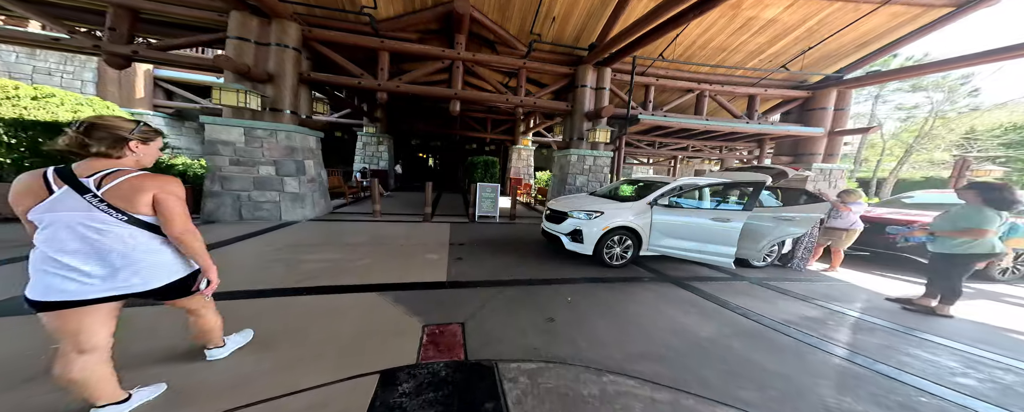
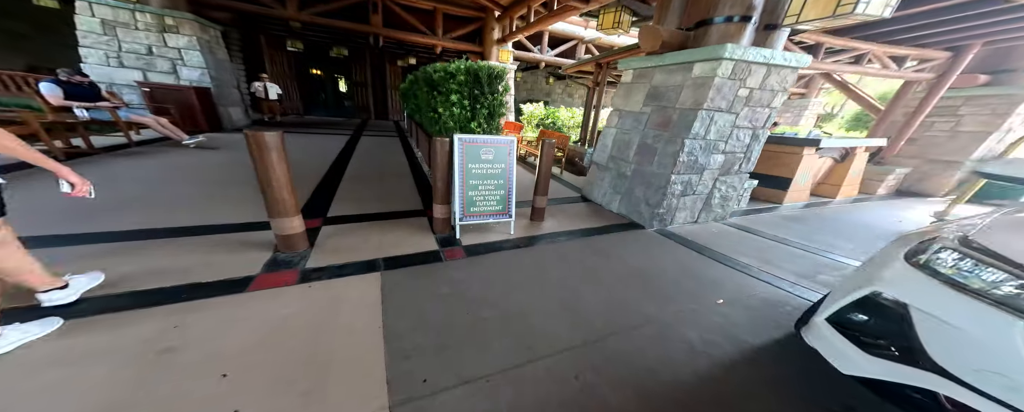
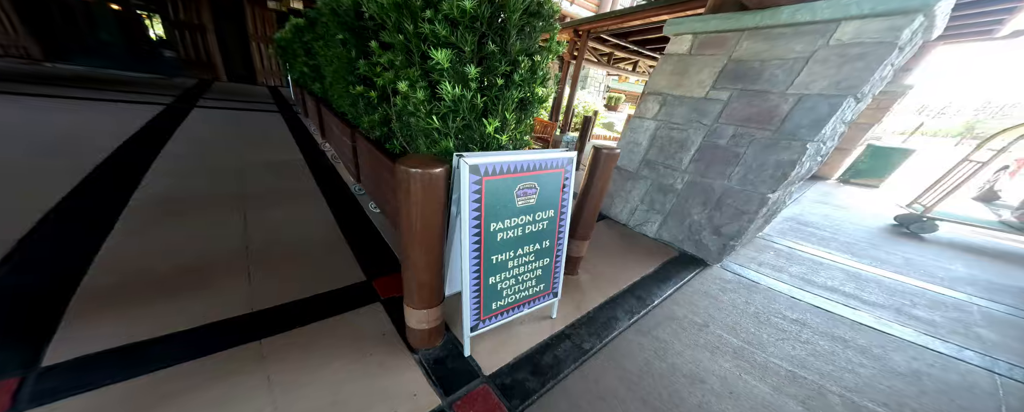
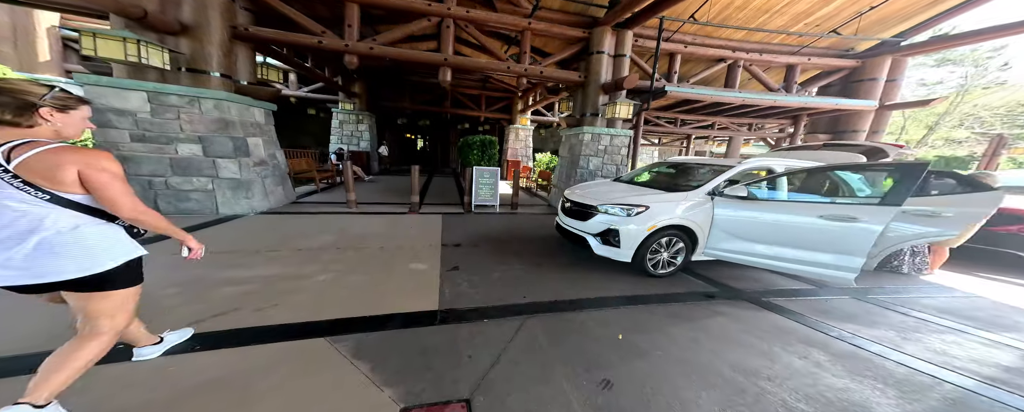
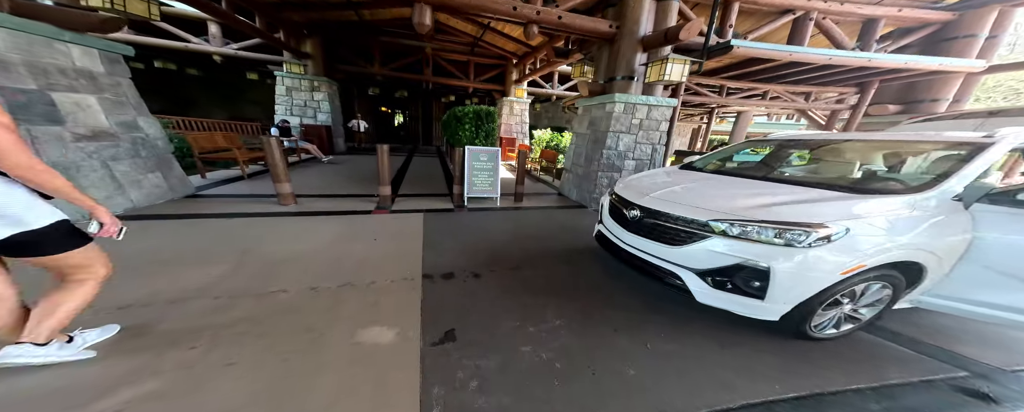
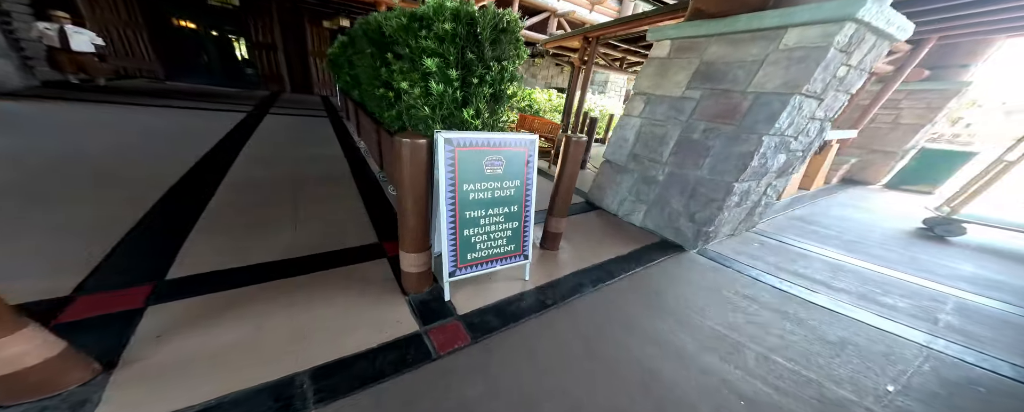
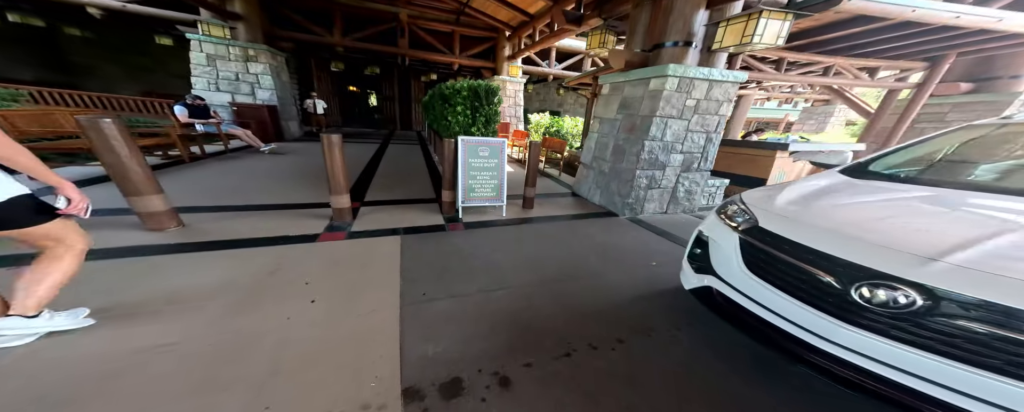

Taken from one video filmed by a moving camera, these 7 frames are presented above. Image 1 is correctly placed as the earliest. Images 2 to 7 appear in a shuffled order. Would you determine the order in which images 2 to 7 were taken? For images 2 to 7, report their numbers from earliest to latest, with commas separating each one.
4, 5, 7, 2, 6, 3
